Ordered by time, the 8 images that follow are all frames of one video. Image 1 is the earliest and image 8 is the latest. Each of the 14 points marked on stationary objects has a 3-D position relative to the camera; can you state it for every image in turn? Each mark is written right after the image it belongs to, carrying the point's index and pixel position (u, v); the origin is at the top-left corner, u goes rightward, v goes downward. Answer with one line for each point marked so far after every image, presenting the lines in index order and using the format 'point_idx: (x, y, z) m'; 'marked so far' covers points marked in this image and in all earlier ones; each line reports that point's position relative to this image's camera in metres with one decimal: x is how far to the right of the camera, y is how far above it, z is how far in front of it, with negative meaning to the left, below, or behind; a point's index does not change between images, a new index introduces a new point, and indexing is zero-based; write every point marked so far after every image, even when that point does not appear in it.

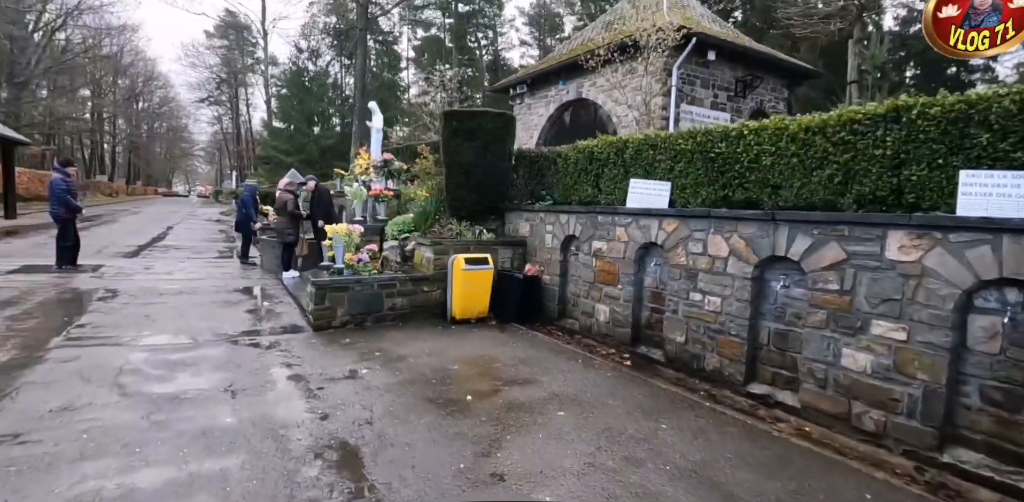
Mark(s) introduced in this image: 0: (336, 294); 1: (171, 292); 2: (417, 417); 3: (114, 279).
0: (-2.0, -0.5, +5.7) m
1: (-4.8, -0.6, +7.2) m
2: (-0.7, -1.2, +3.6) m
3: (-6.1, -0.4, +7.8) m
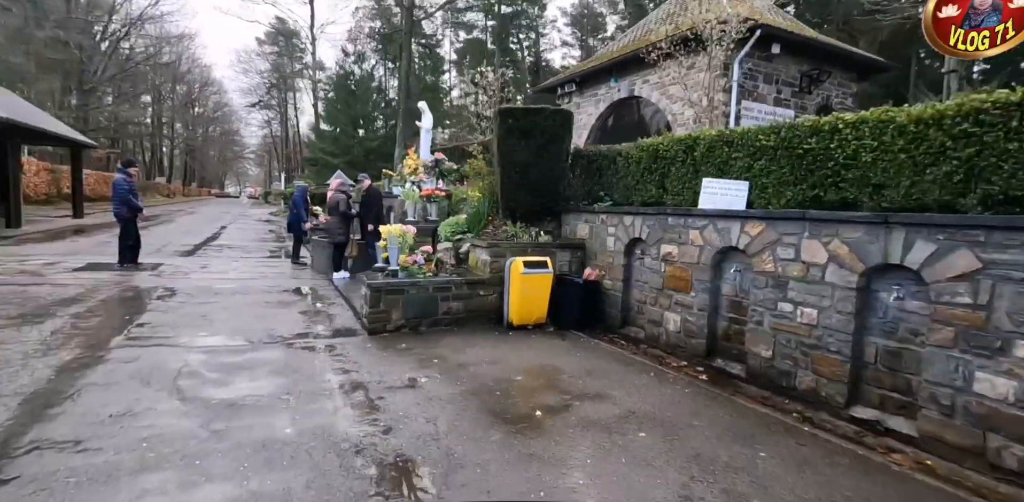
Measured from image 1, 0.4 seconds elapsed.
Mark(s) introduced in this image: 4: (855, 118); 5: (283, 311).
0: (-1.3, -0.5, +5.5) m
1: (-4.1, -0.6, +7.3) m
2: (-0.2, -1.2, +3.3) m
3: (-5.3, -0.4, +7.9) m
4: (+2.9, +1.1, +4.3) m
5: (-2.8, -0.7, +6.3) m
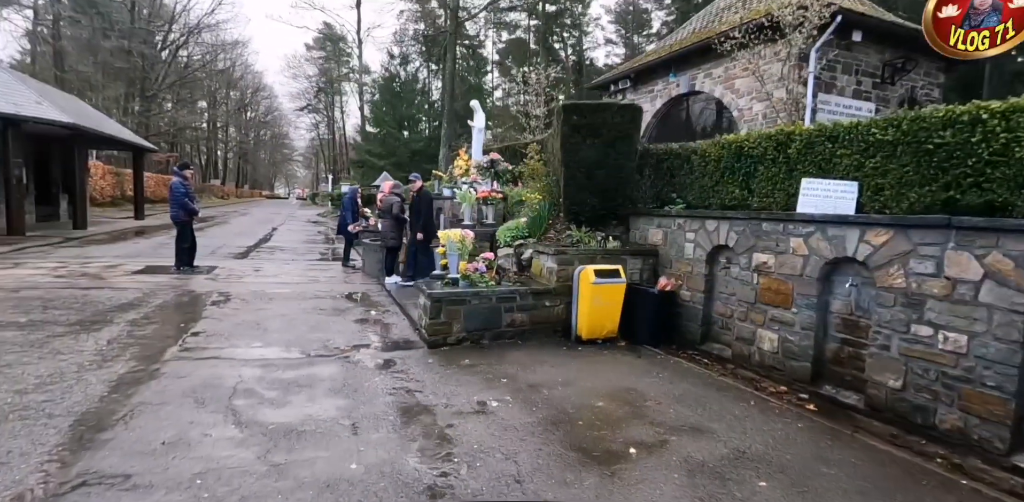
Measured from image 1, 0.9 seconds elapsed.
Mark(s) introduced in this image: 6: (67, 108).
0: (-0.6, -0.6, +5.1) m
1: (-3.2, -0.6, +7.1) m
2: (+0.4, -1.3, +2.8) m
3: (-4.4, -0.5, +7.8) m
4: (+3.5, +1.0, +3.6) m
5: (-2.1, -0.8, +6.0) m
6: (-12.9, +4.1, +14.7) m
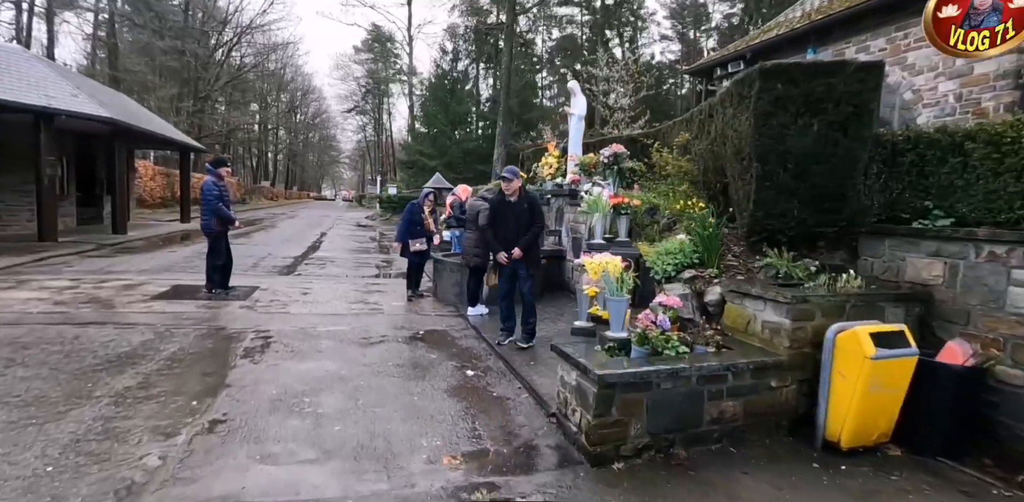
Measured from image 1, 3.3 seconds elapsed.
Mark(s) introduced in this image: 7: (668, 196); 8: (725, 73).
0: (+0.7, -0.8, +3.0) m
1: (-1.8, -0.9, +5.1) m
2: (+1.5, -1.5, +0.6) m
3: (-2.8, -0.7, +6.0) m
4: (+4.7, +0.7, +1.2) m
5: (-0.7, -1.1, +4.0) m
6: (-10.8, +3.9, +13.5) m
7: (+1.9, +0.7, +6.1) m
8: (+5.2, +4.3, +12.2) m
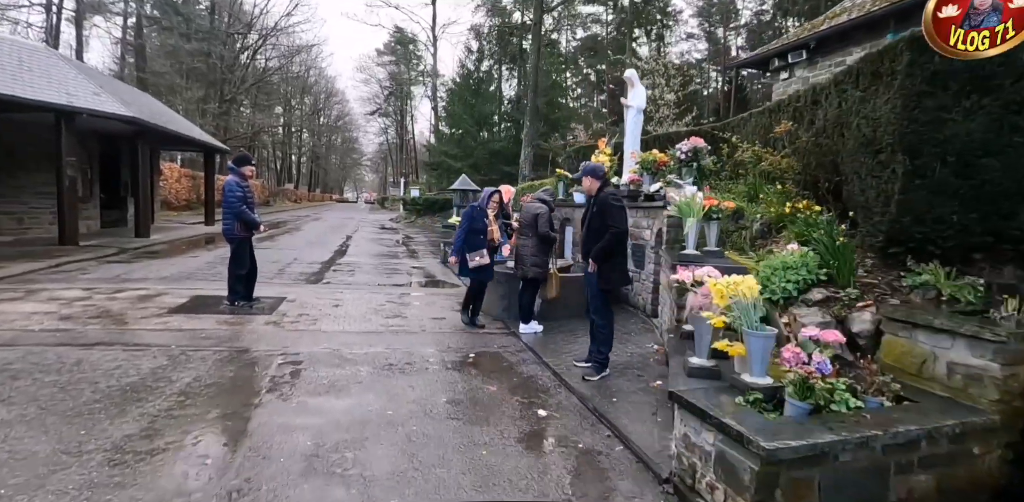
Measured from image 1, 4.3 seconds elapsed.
0: (+1.2, -0.9, +2.1) m
1: (-1.2, -1.0, +4.4) m
2: (+1.9, -1.6, -0.2) m
3: (-2.2, -0.8, +5.3) m
4: (+5.2, +0.6, +0.2) m
5: (-0.1, -1.2, +3.2) m
6: (-9.8, +3.8, +13.1) m
7: (+2.5, +0.6, +5.3) m
8: (+6.1, +4.2, +11.3) m
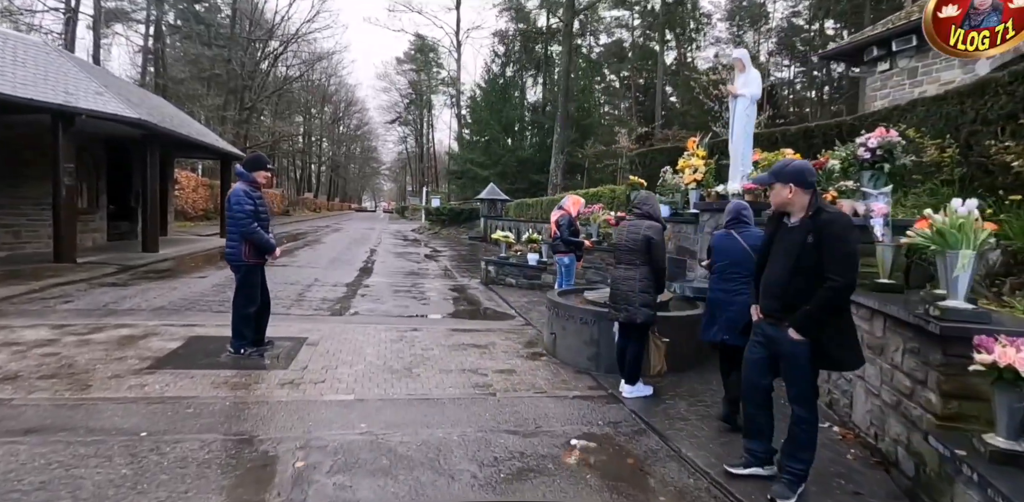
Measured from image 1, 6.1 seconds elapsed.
0: (+1.9, -1.2, +0.6) m
1: (-0.4, -1.2, +2.9) m
2: (+2.5, -1.8, -1.8) m
3: (-1.4, -1.1, +3.8) m
4: (+5.8, +0.4, -1.4) m
5: (+0.6, -1.4, +1.7) m
6: (-8.8, +3.4, +12.0) m
7: (+3.3, +0.3, +3.7) m
8: (+7.1, +3.8, +9.6) m
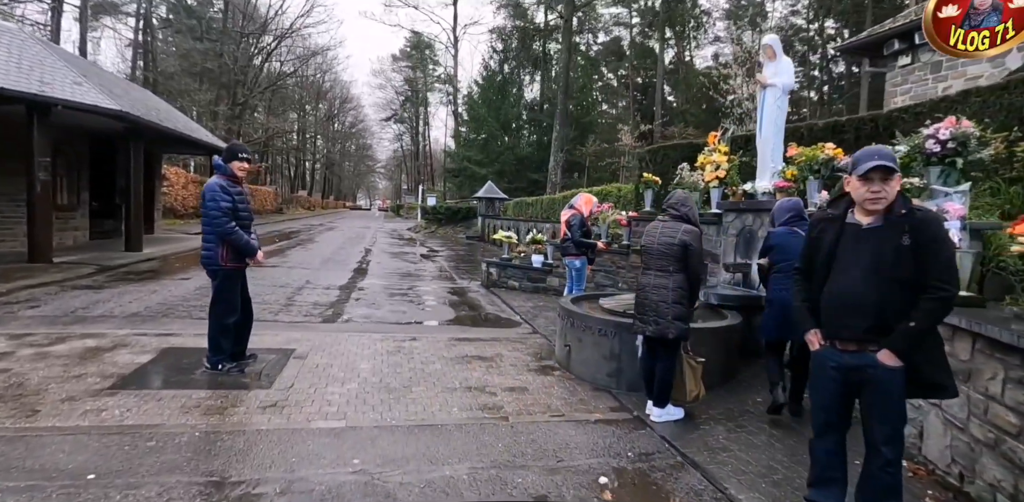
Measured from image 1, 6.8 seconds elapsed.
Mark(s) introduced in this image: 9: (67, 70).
0: (+2.1, -1.2, +0.1) m
1: (-0.3, -1.3, +2.4) m
2: (+2.7, -1.9, -2.3) m
3: (-1.3, -1.1, +3.3) m
4: (+6.0, +0.3, -1.8) m
5: (+0.7, -1.4, +1.2) m
6: (-8.7, +3.5, +11.4) m
7: (+3.5, +0.2, +3.2) m
8: (+7.1, +3.7, +9.2) m
9: (-8.9, +3.6, +10.2) m
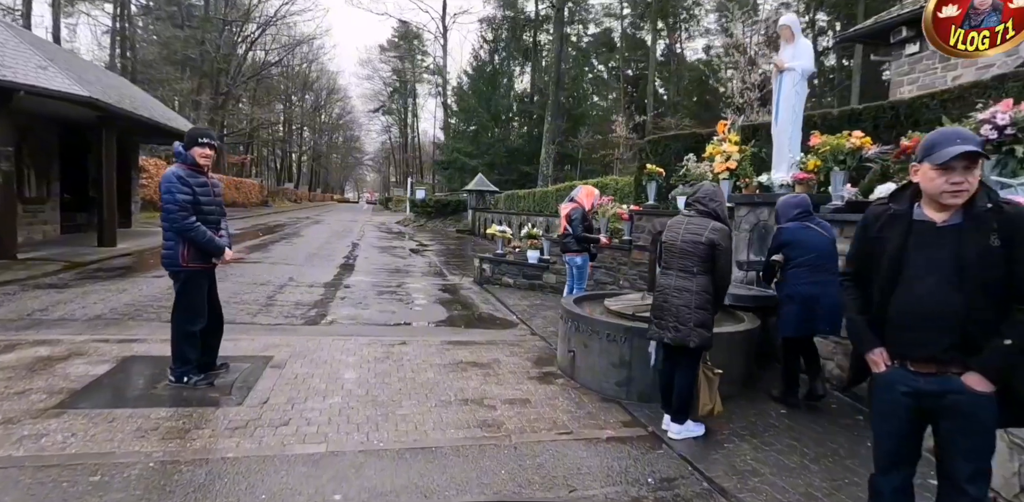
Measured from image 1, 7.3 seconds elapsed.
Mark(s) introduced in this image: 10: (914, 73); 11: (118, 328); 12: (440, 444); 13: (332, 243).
0: (+2.1, -1.2, -0.2) m
1: (-0.2, -1.3, +2.0) m
2: (+2.8, -1.9, -2.6) m
3: (-1.3, -1.1, +2.9) m
4: (+6.1, +0.3, -2.1) m
5: (+0.8, -1.5, +0.9) m
6: (-8.9, +3.6, +10.8) m
7: (+3.5, +0.2, +2.9) m
8: (+7.0, +3.8, +8.9) m
9: (-9.0, +3.7, +9.5) m
10: (+7.1, +3.2, +9.1) m
11: (-3.8, -0.7, +4.9) m
12: (-0.4, -1.2, +3.1) m
13: (-5.5, +0.2, +15.6) m
